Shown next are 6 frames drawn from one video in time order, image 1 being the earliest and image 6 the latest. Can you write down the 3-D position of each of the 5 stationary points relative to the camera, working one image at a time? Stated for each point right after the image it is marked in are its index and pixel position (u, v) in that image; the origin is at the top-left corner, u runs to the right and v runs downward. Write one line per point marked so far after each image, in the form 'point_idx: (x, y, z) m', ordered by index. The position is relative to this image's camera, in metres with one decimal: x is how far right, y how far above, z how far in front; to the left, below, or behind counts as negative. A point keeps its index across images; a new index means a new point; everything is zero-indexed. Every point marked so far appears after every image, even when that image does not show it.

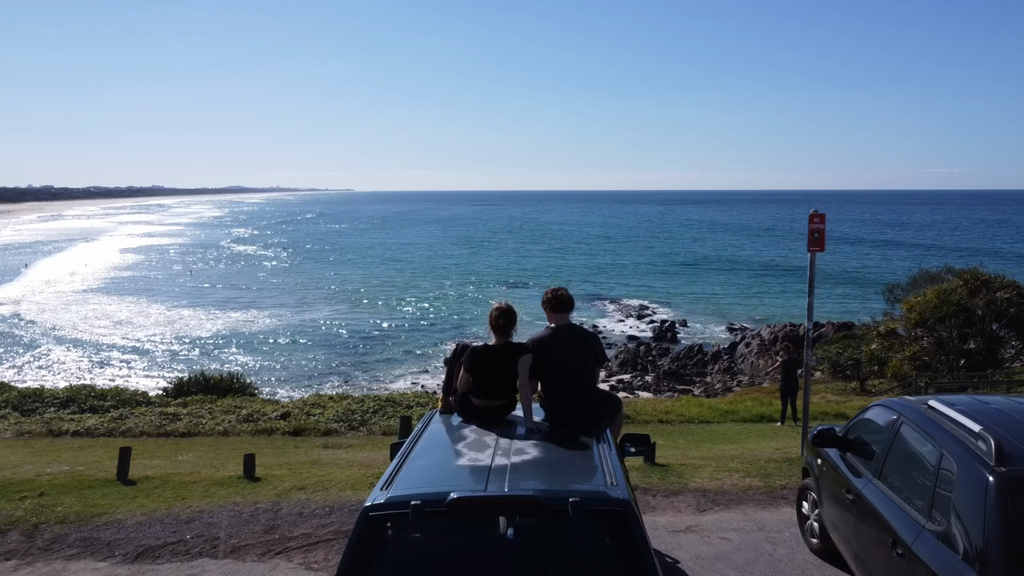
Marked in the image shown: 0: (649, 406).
0: (+1.8, -1.6, +9.8) m
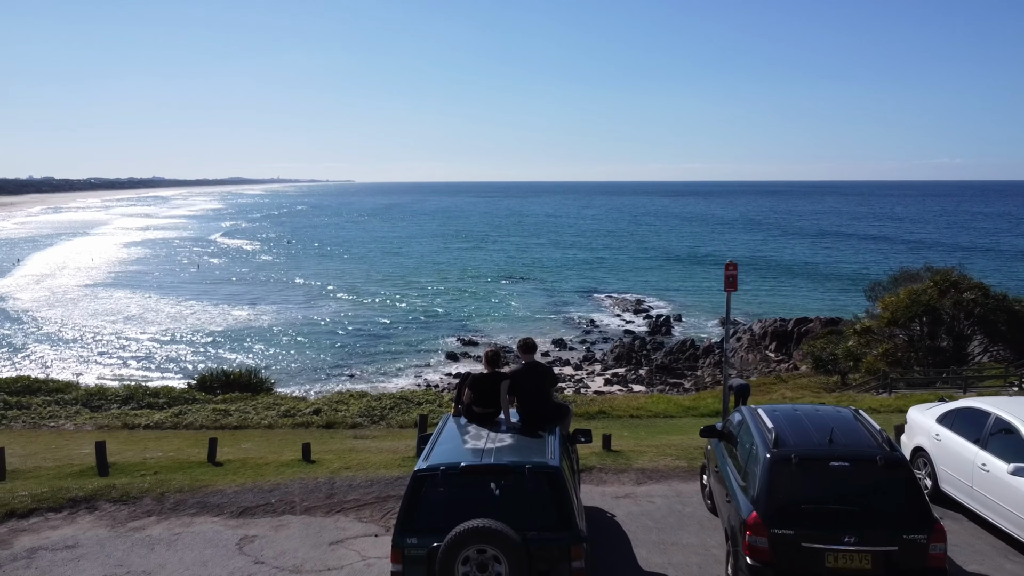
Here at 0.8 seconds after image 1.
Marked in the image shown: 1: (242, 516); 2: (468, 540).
0: (+1.8, -1.7, +11.2) m
1: (-1.7, -1.5, +4.7) m
2: (-0.2, -1.1, +3.1) m
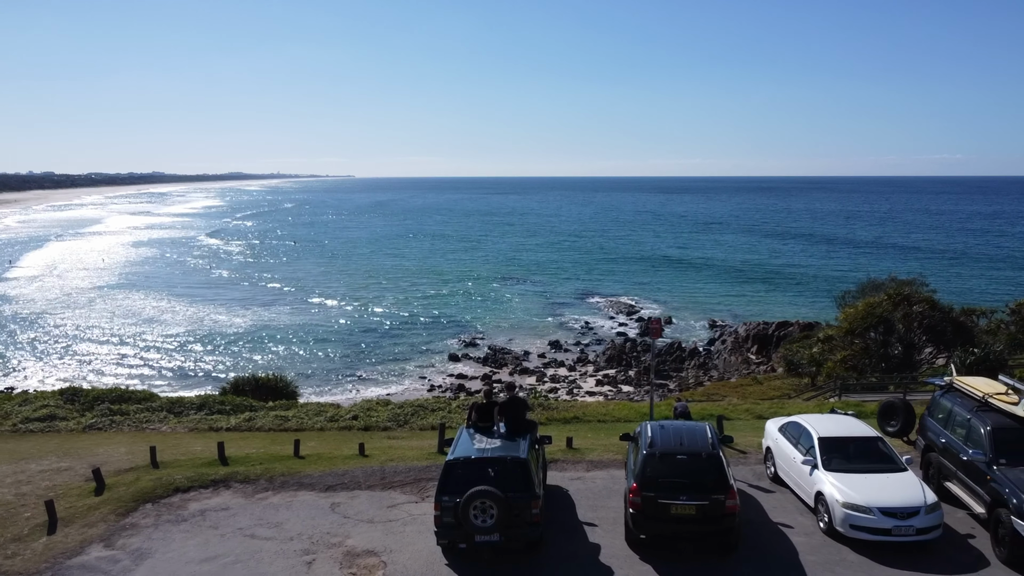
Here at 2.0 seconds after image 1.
0: (+1.7, -2.2, +13.7) m
1: (-1.8, -2.0, +7.2) m
2: (-0.3, -1.6, +5.5) m
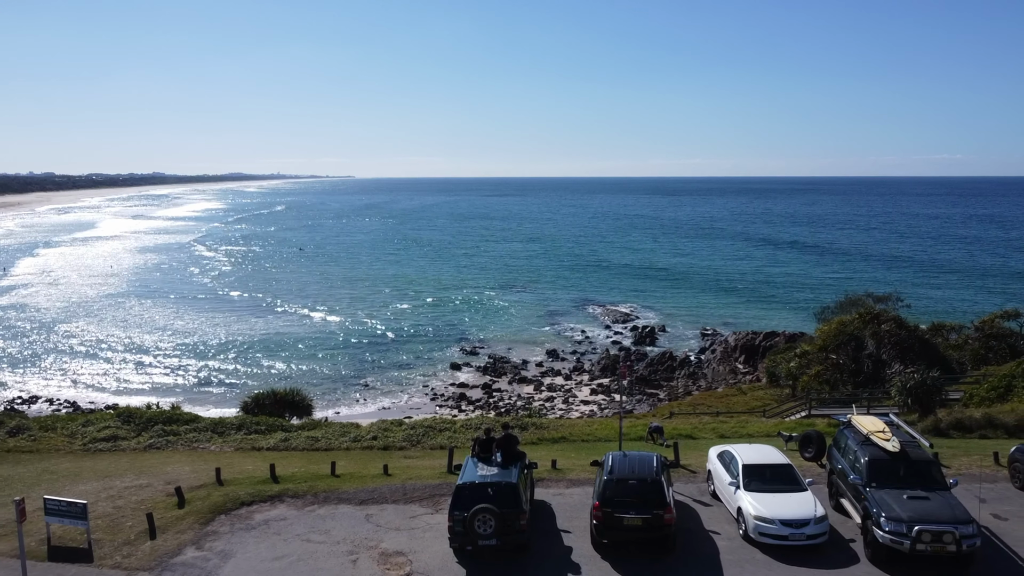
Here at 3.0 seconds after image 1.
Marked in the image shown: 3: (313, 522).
0: (+1.6, -2.9, +15.6) m
1: (-1.9, -2.7, +9.1) m
2: (-0.4, -2.3, +7.4) m
3: (-2.4, -2.8, +8.6) m
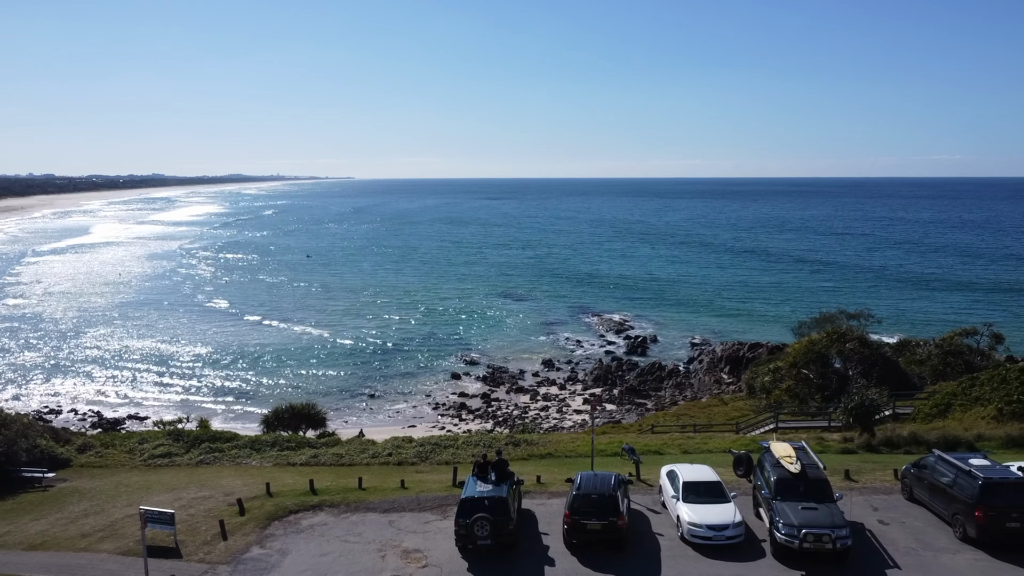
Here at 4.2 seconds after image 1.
0: (+1.5, -3.8, +17.9) m
1: (-2.0, -3.5, +11.4) m
2: (-0.5, -3.1, +9.8) m
3: (-2.5, -3.6, +10.9) m
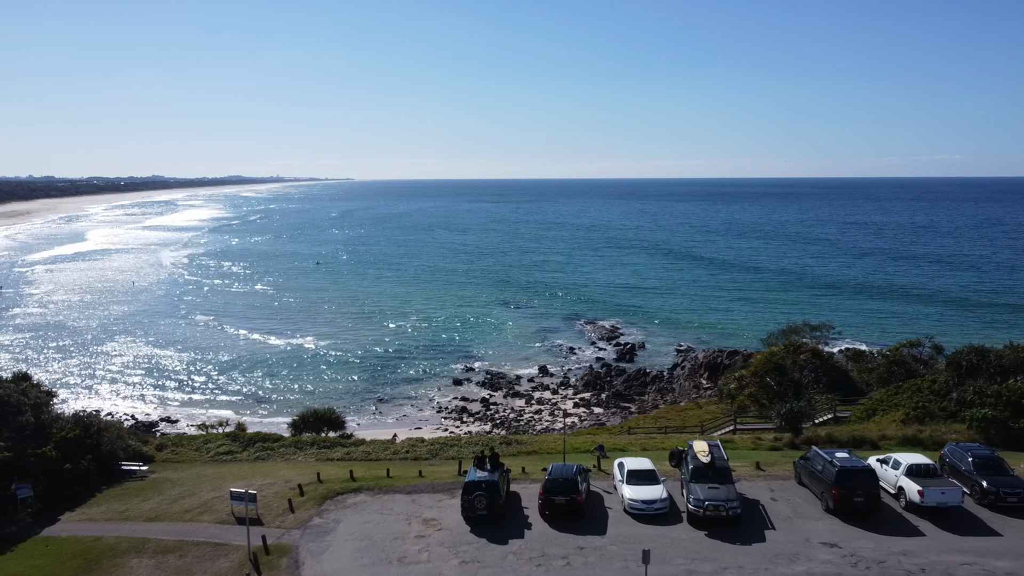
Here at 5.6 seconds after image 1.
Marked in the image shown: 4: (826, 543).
0: (+1.3, -4.6, +21.8) m
1: (-2.2, -4.4, +15.3) m
2: (-0.7, -3.9, +13.7) m
3: (-2.7, -4.4, +14.8) m
4: (+5.5, -4.5, +12.7) m
